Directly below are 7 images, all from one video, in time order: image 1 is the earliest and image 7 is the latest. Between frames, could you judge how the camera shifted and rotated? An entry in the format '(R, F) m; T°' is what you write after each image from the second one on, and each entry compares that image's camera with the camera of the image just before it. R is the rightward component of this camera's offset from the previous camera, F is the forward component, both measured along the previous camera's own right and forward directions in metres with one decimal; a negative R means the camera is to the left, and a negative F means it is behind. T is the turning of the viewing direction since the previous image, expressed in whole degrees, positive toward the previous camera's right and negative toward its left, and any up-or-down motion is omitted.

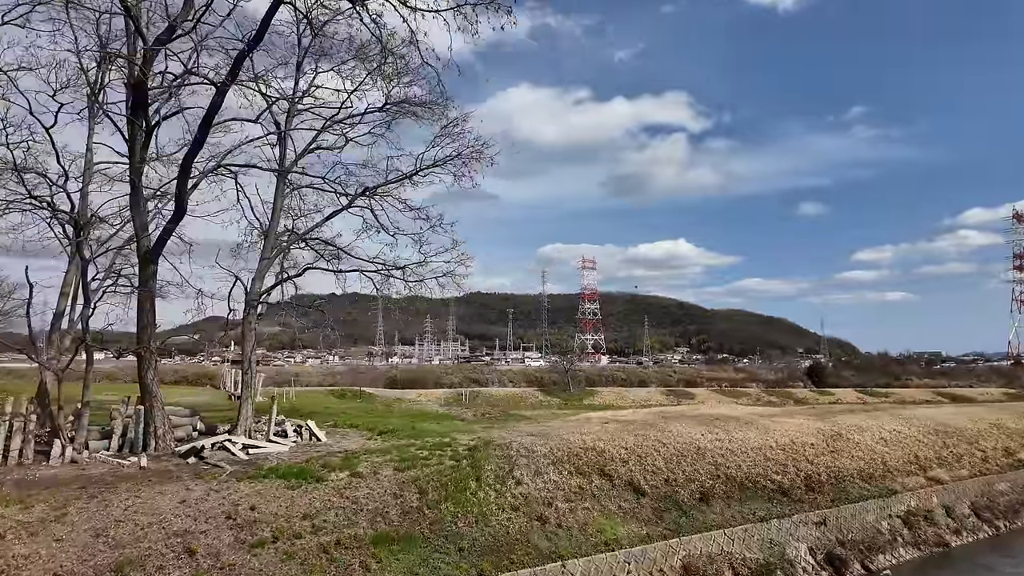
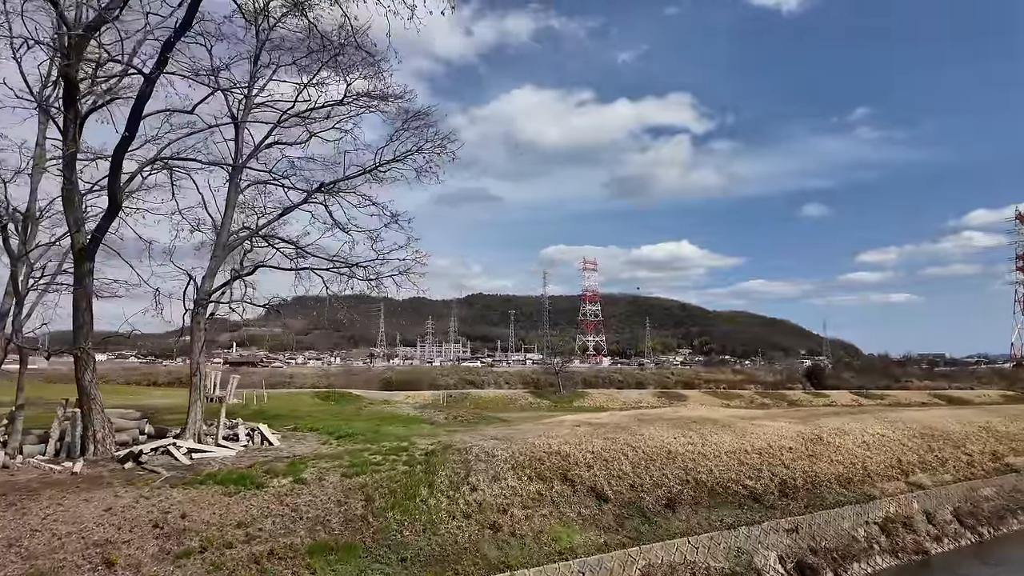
(+1.1, +0.5) m; 0°
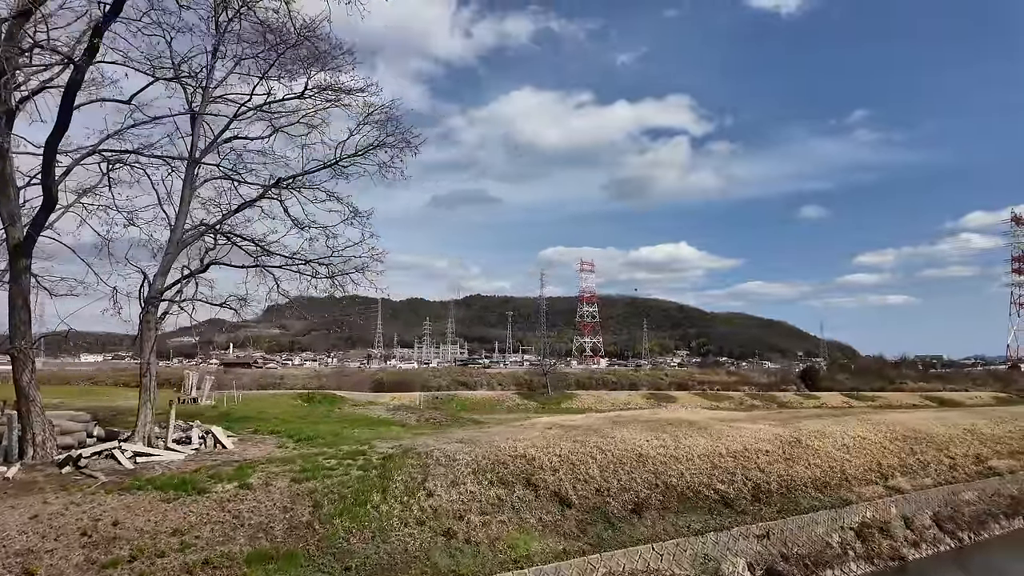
(+0.9, +0.5) m; 0°
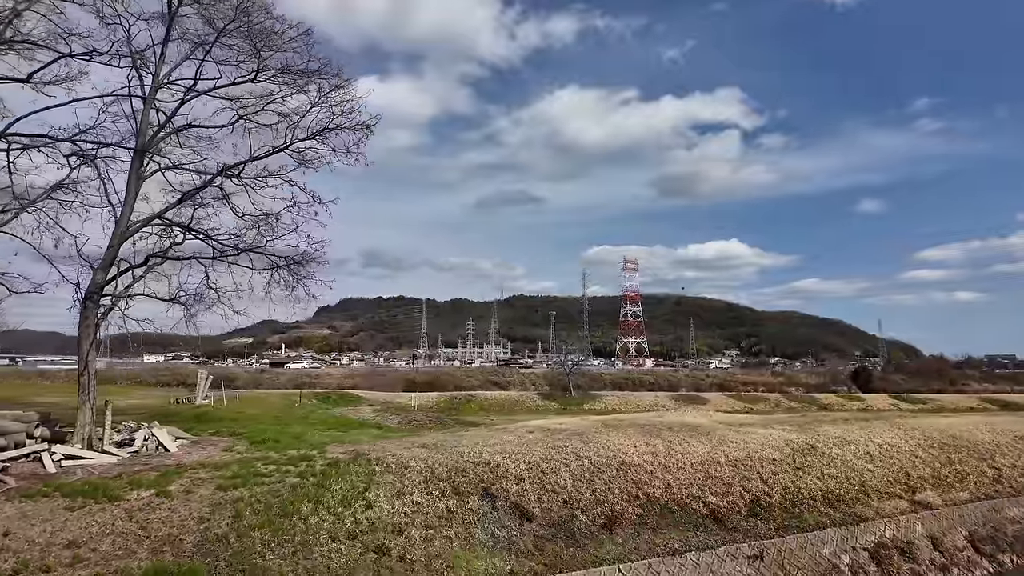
(+1.9, +1.4) m; -4°
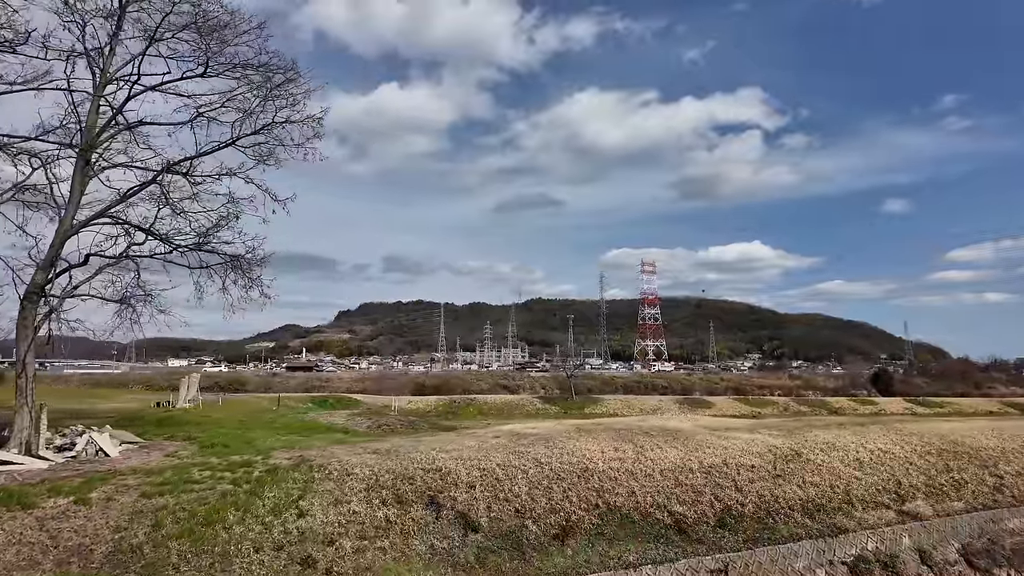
(+1.5, +0.7) m; -2°
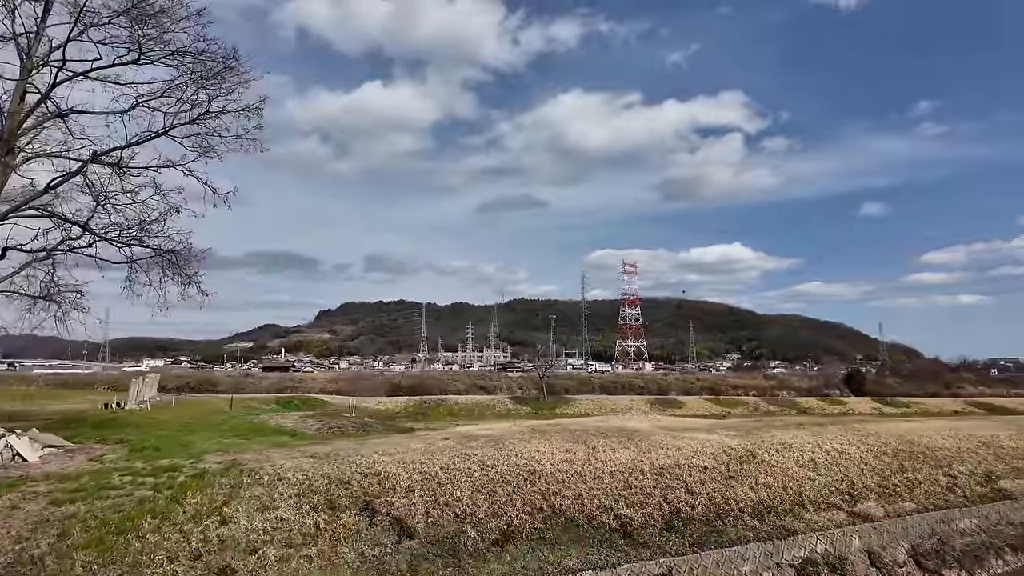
(+0.8, +0.4) m; +2°
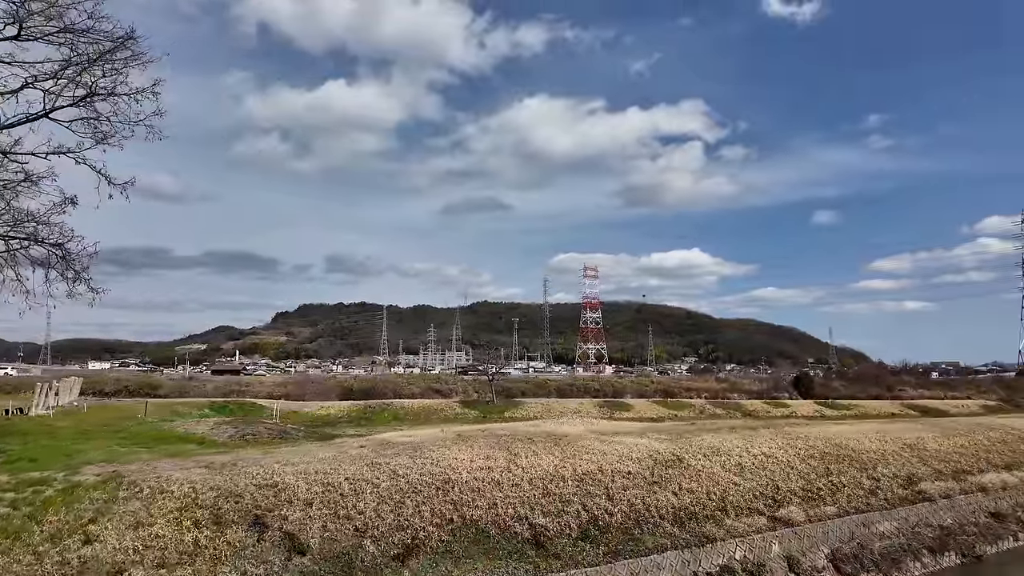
(+1.1, +0.5) m; +3°
